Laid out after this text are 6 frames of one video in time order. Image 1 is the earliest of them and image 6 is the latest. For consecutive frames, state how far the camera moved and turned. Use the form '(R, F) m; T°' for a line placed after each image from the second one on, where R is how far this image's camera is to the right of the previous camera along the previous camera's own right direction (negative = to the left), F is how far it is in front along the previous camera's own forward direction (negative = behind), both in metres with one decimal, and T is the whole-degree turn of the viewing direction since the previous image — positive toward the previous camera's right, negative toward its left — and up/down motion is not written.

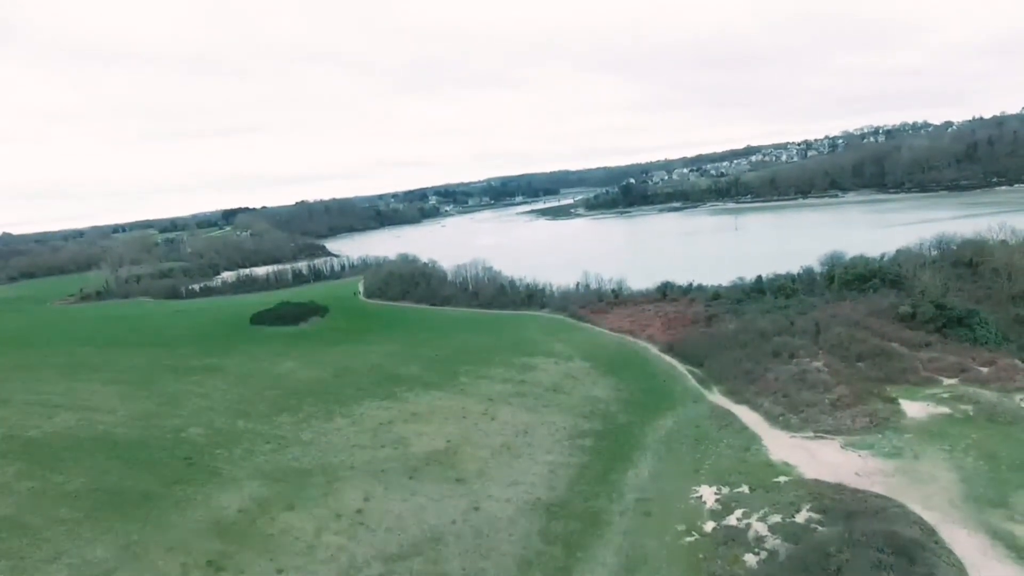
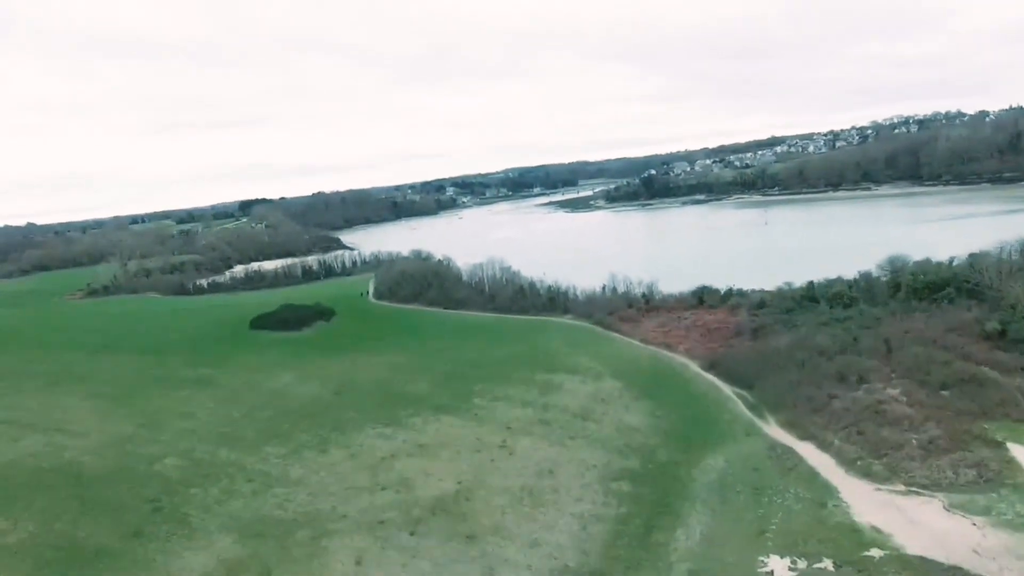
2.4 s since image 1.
(-0.2, +2.8) m; -2°
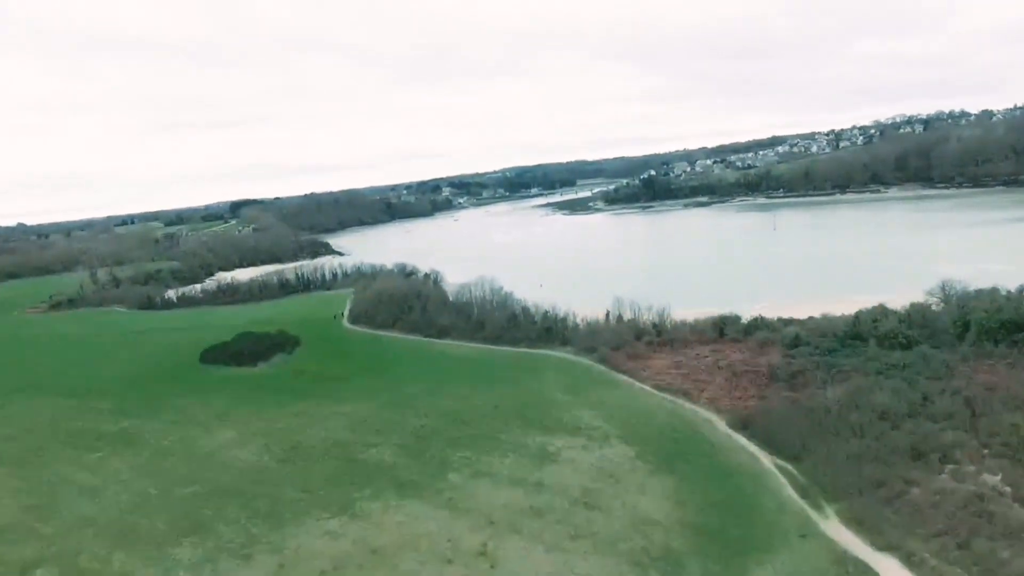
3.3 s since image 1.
(+0.3, +4.0) m; 0°
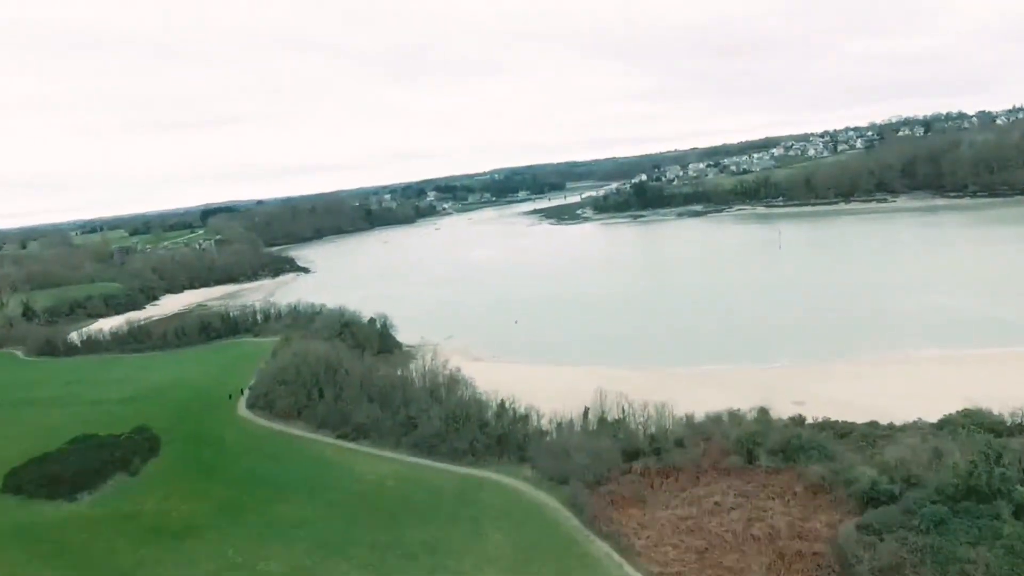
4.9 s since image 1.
(+1.7, +7.8) m; +1°
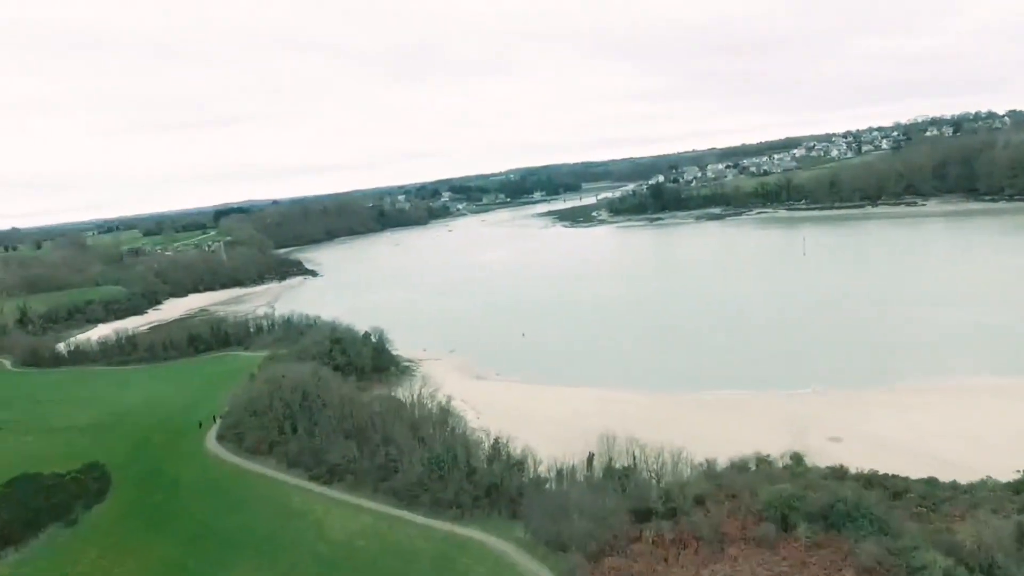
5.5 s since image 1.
(+0.6, +2.6) m; -1°
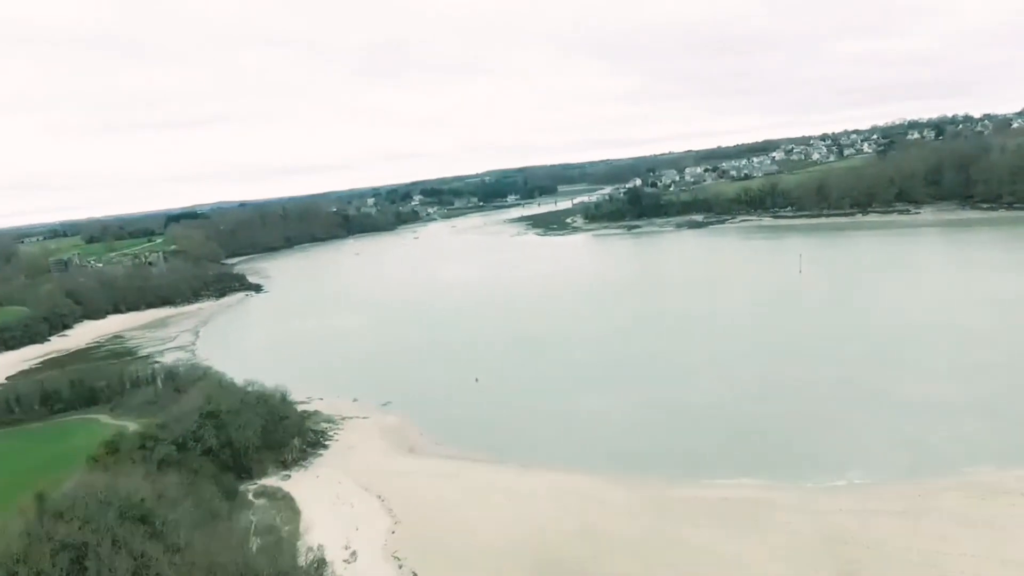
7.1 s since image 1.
(+1.6, +7.7) m; +2°
